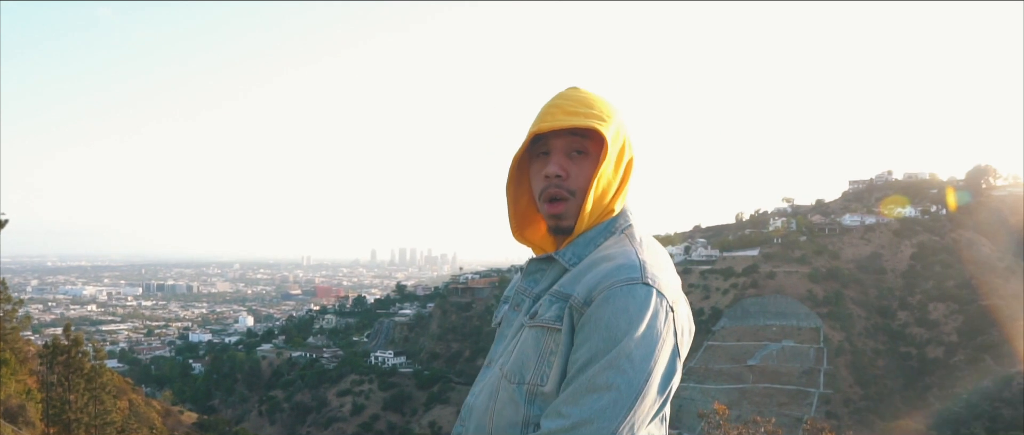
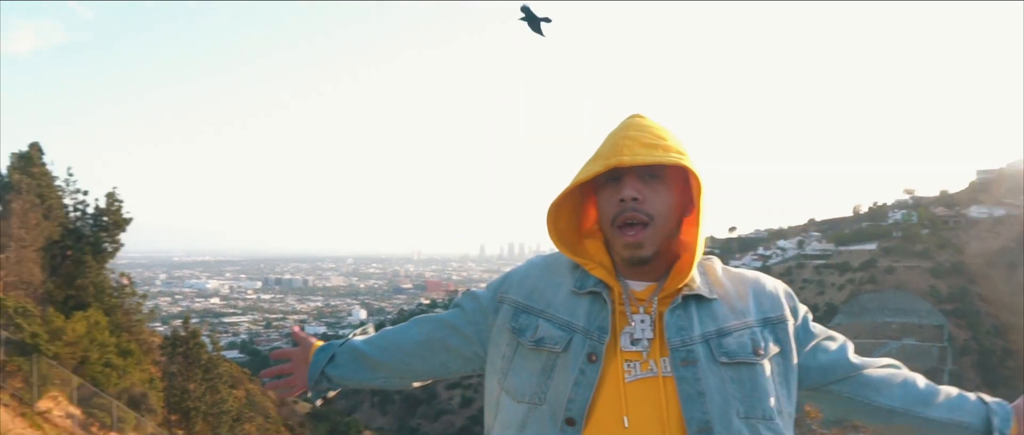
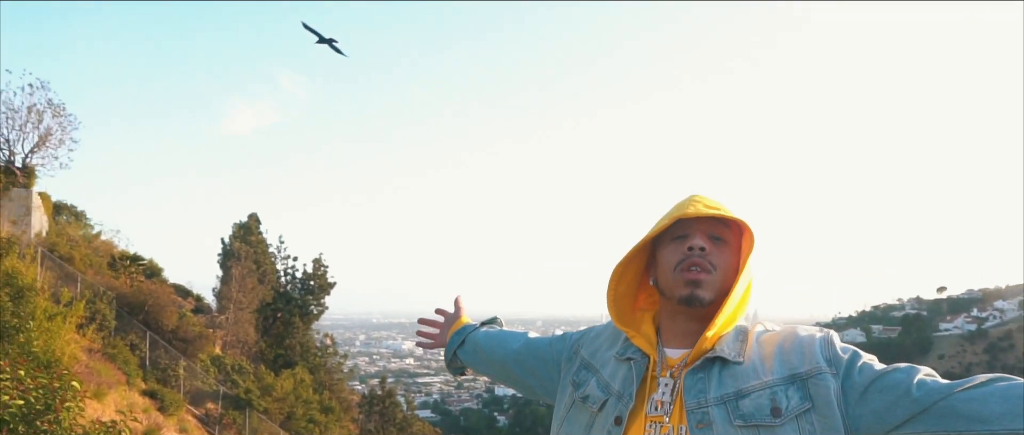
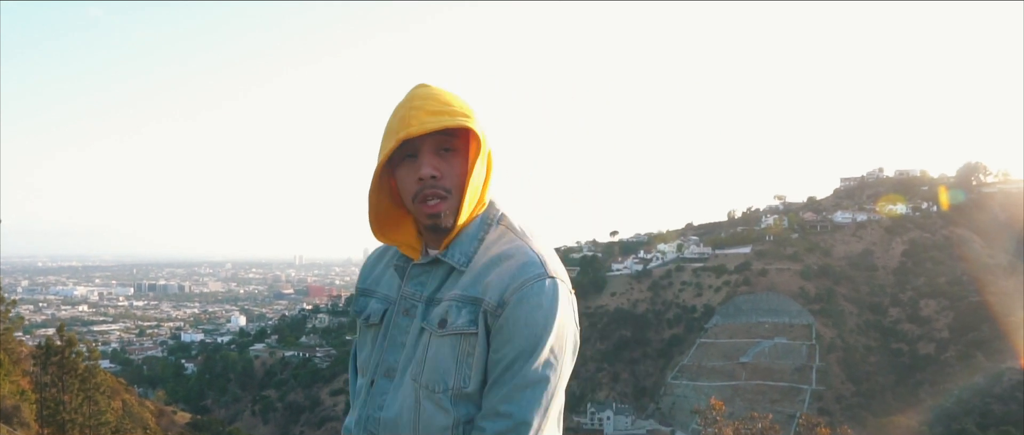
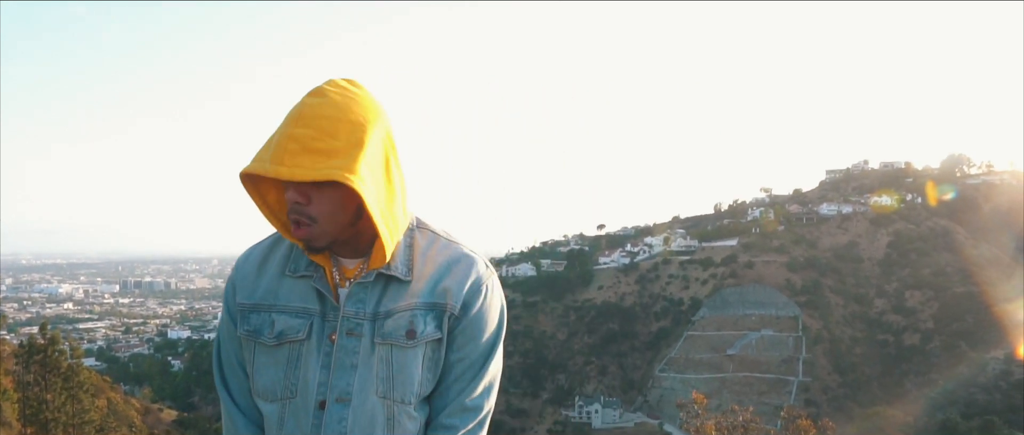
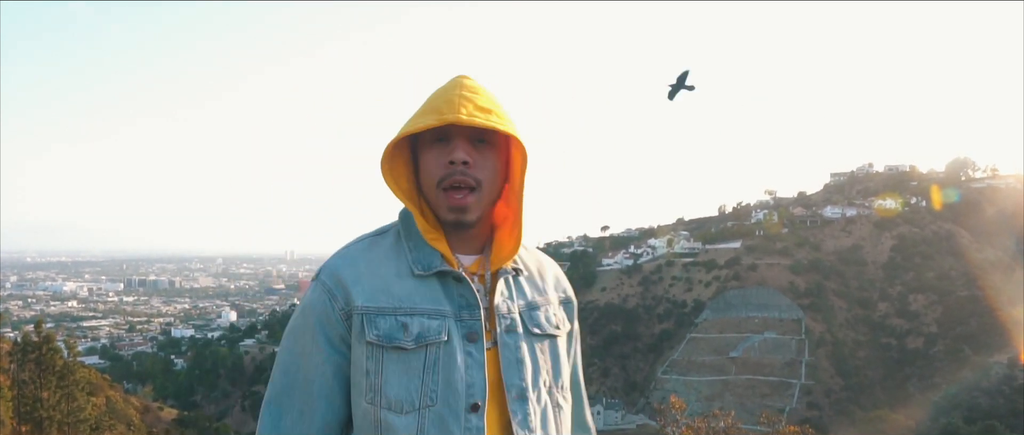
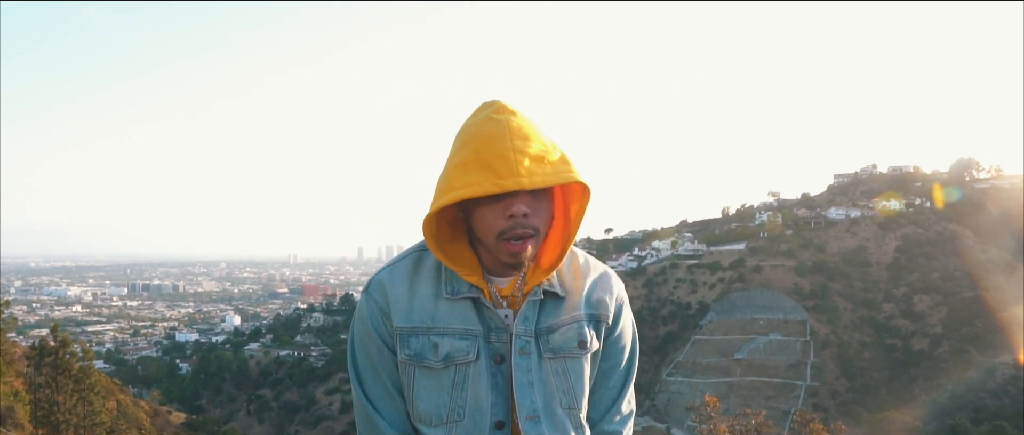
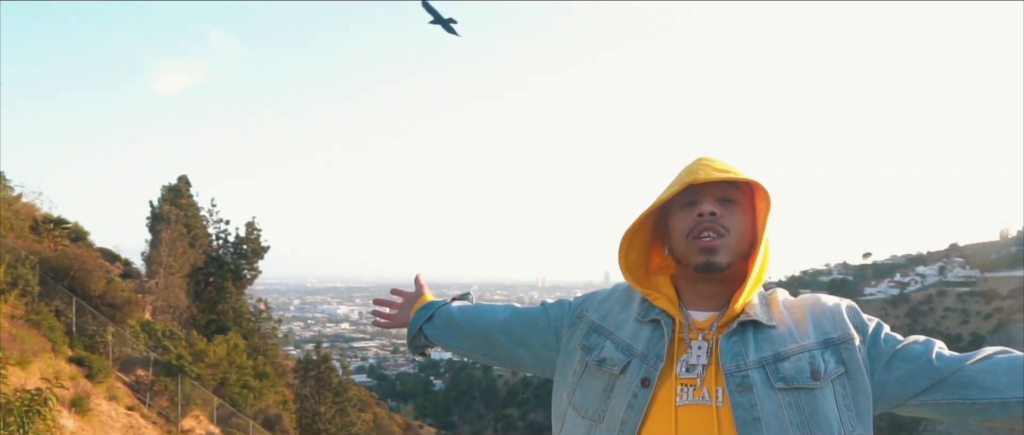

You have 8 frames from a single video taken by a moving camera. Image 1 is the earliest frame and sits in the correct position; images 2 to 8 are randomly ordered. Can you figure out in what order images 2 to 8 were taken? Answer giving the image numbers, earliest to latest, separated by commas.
4, 7, 5, 6, 2, 8, 3
